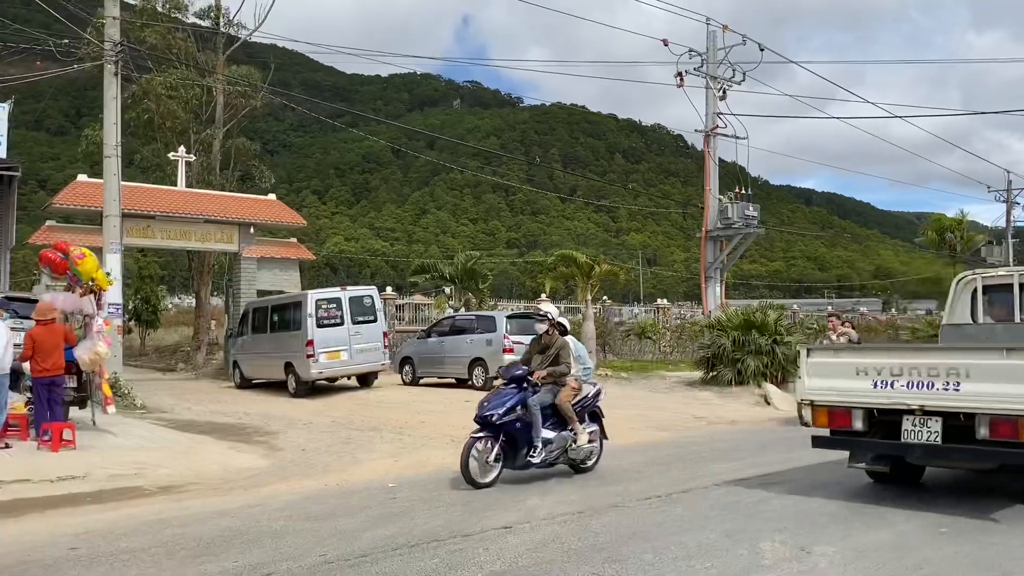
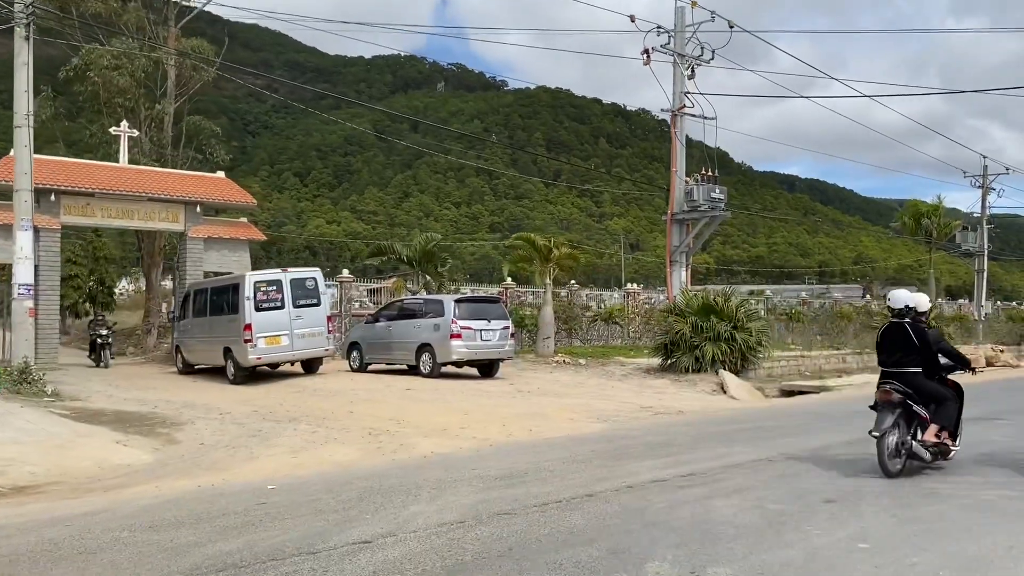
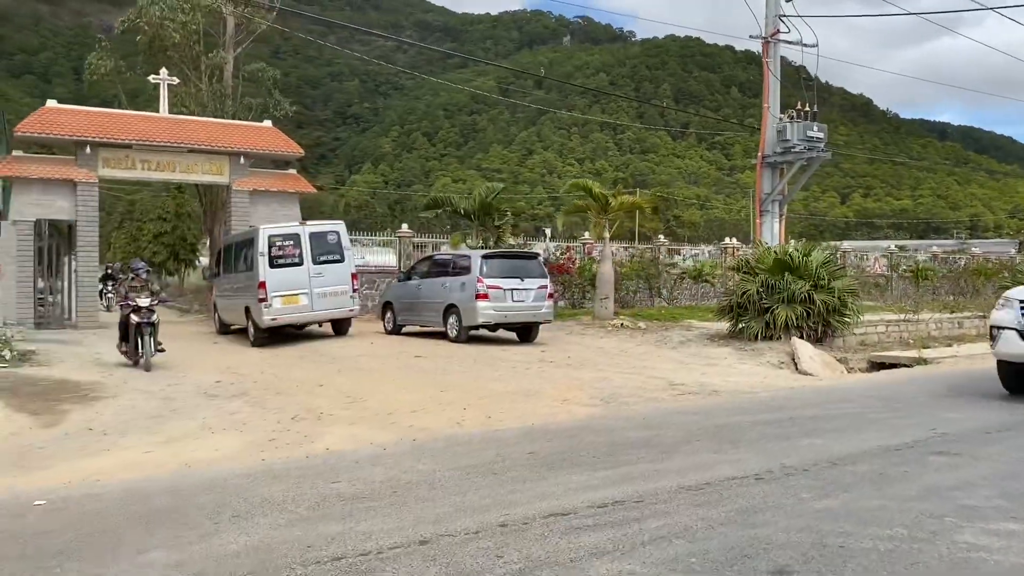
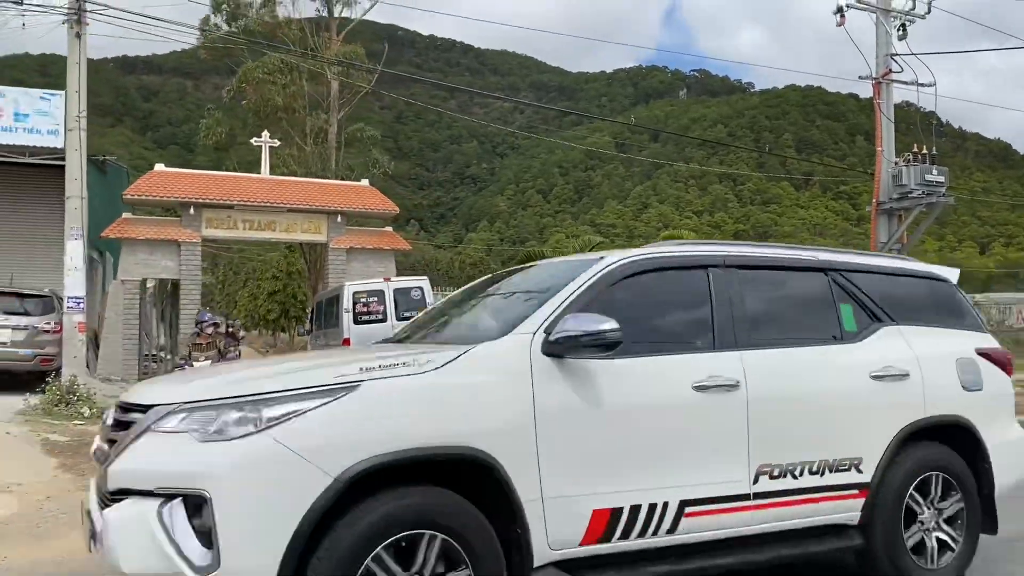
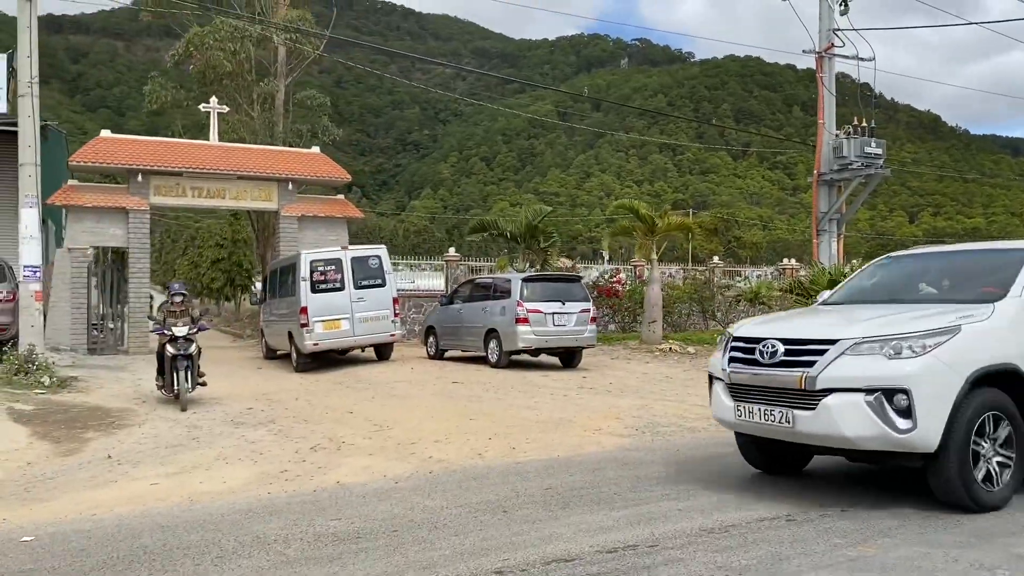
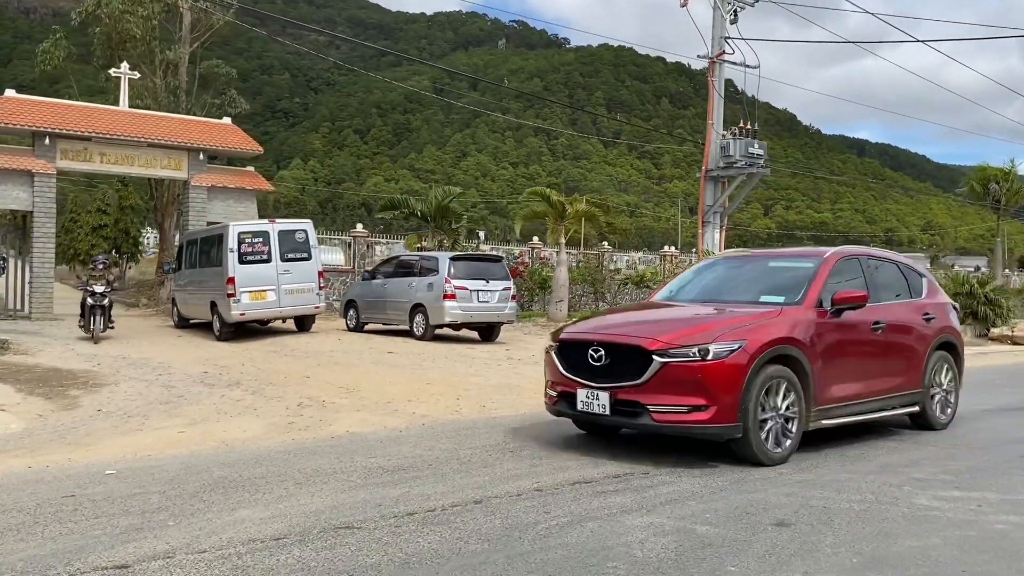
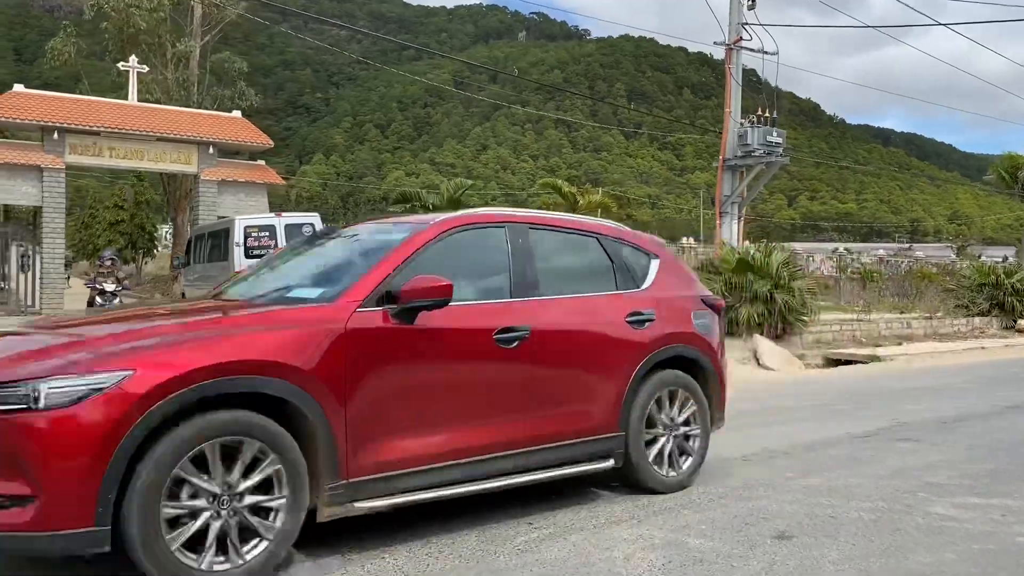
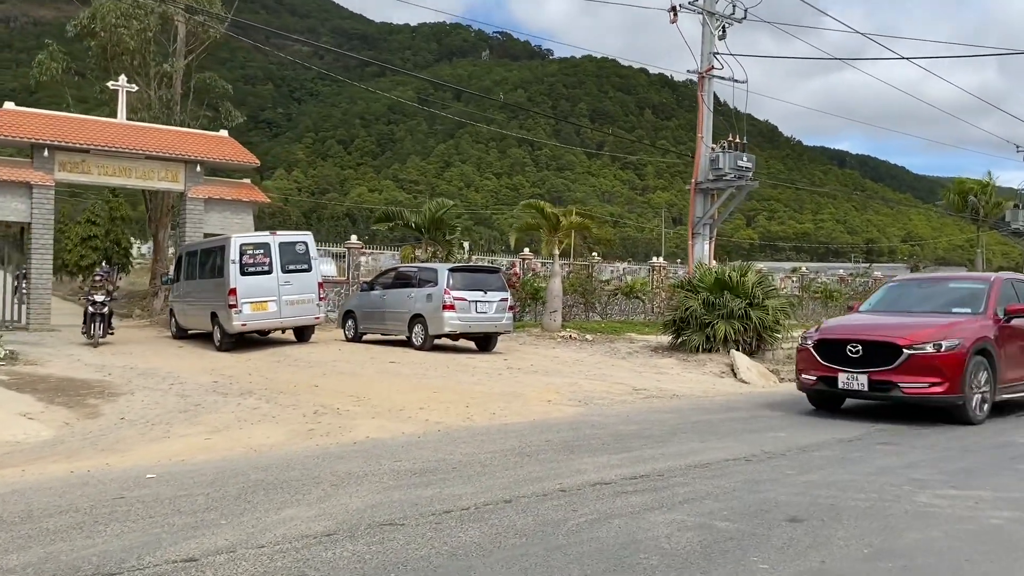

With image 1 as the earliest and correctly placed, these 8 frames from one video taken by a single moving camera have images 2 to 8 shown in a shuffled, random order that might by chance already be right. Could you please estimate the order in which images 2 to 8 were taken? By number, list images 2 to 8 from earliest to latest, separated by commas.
2, 8, 6, 7, 3, 5, 4
